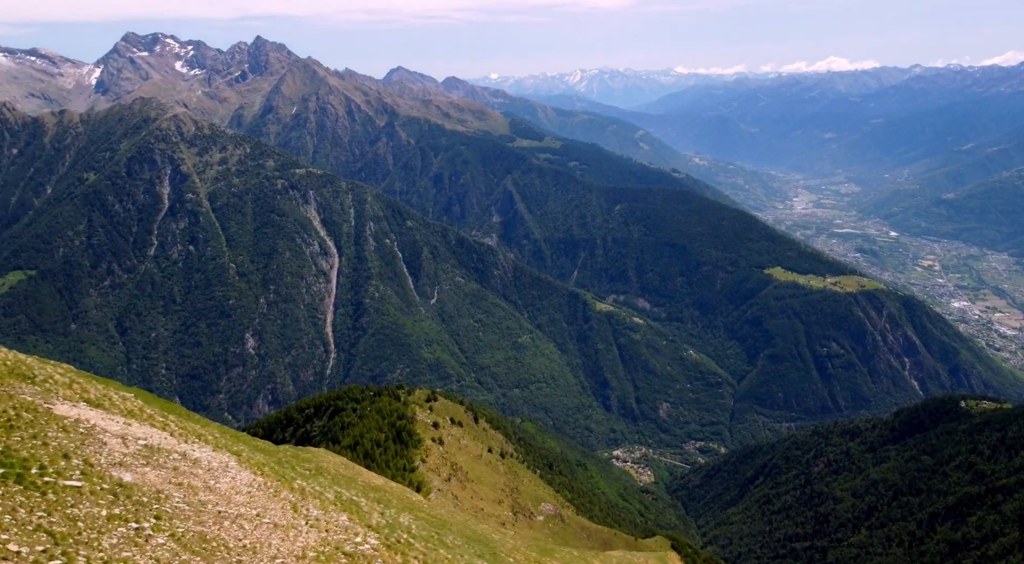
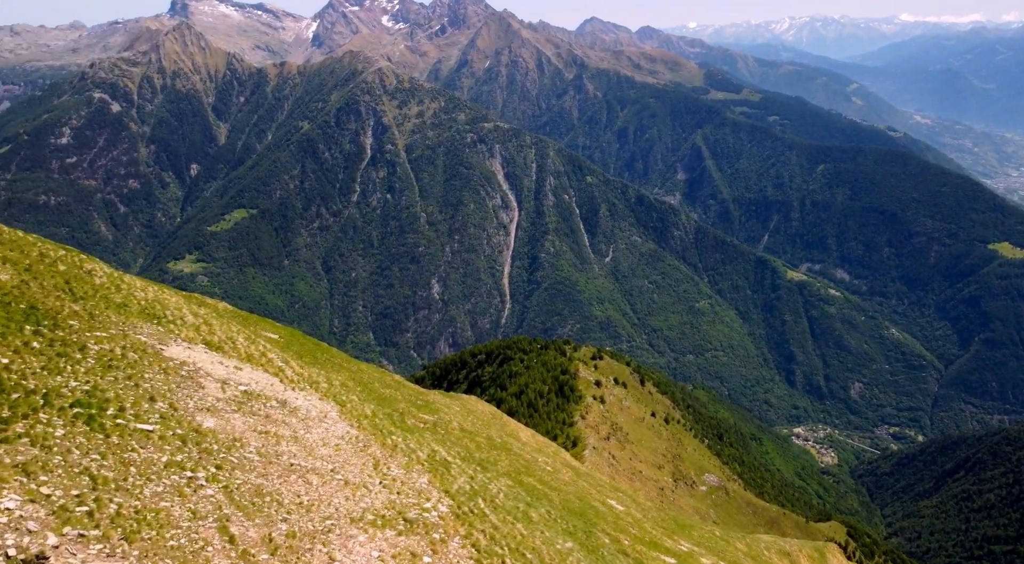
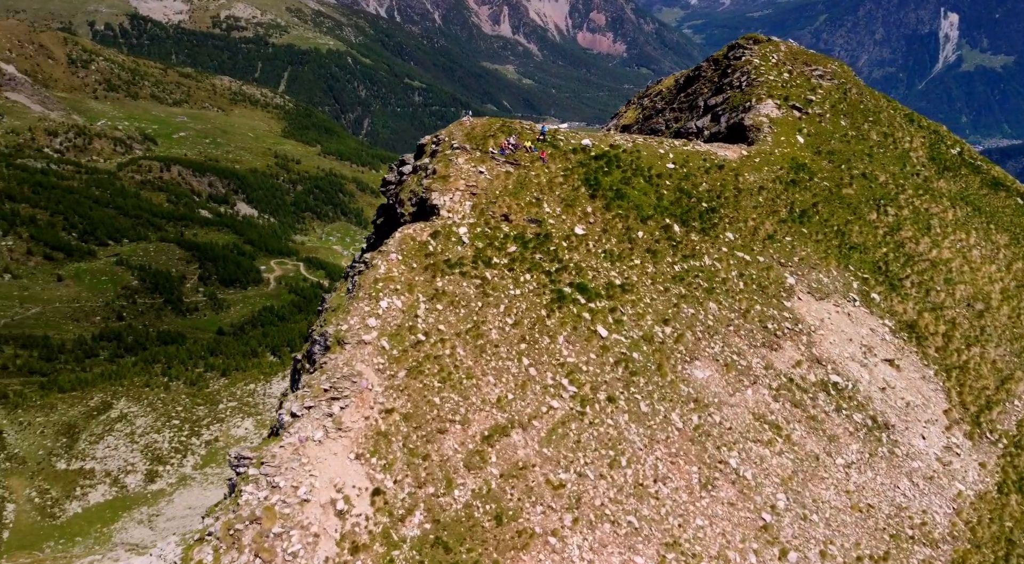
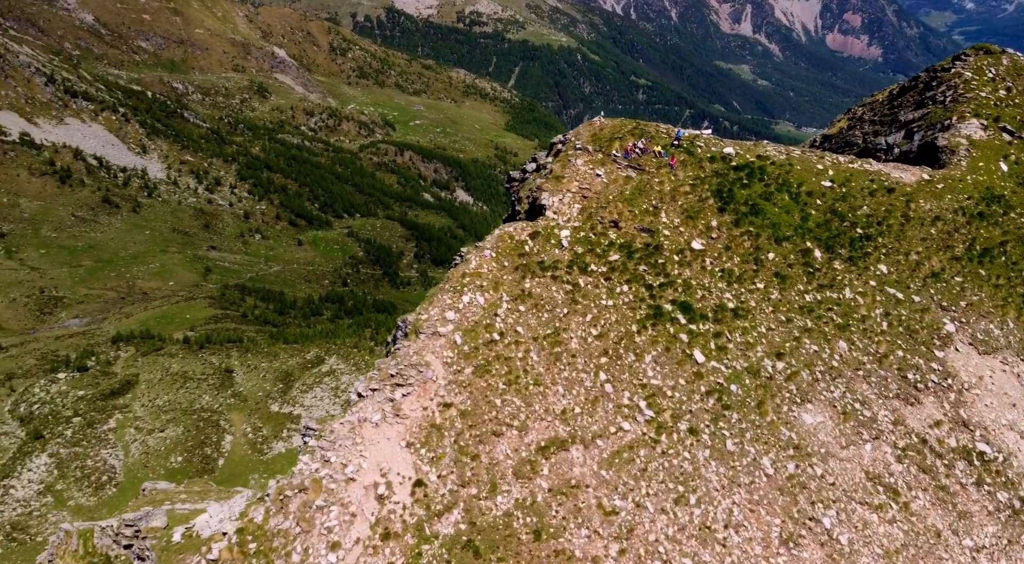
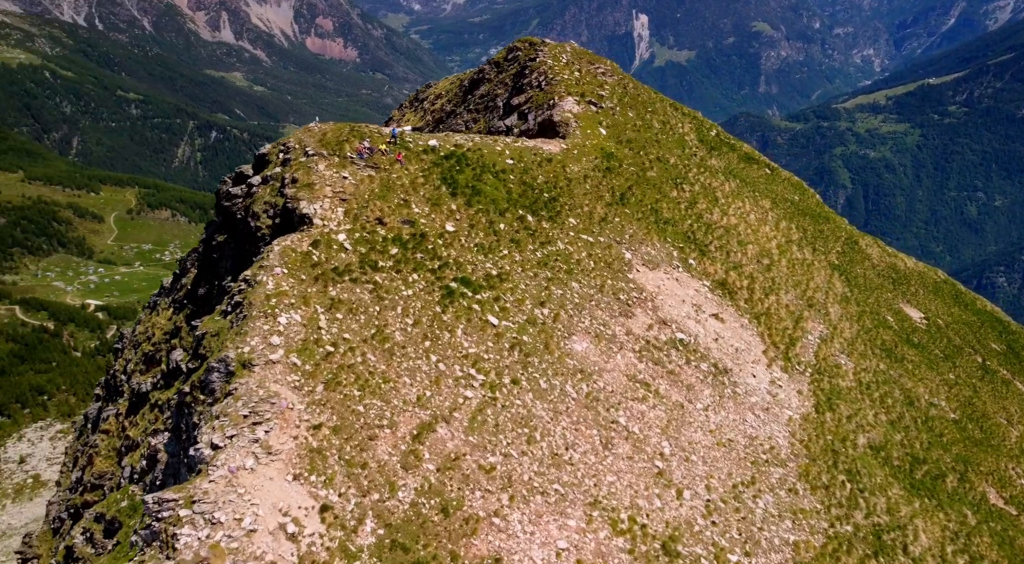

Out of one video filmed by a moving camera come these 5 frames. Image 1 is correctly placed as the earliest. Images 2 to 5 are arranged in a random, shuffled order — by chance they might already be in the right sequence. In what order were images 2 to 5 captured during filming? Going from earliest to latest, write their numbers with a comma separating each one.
2, 5, 3, 4
